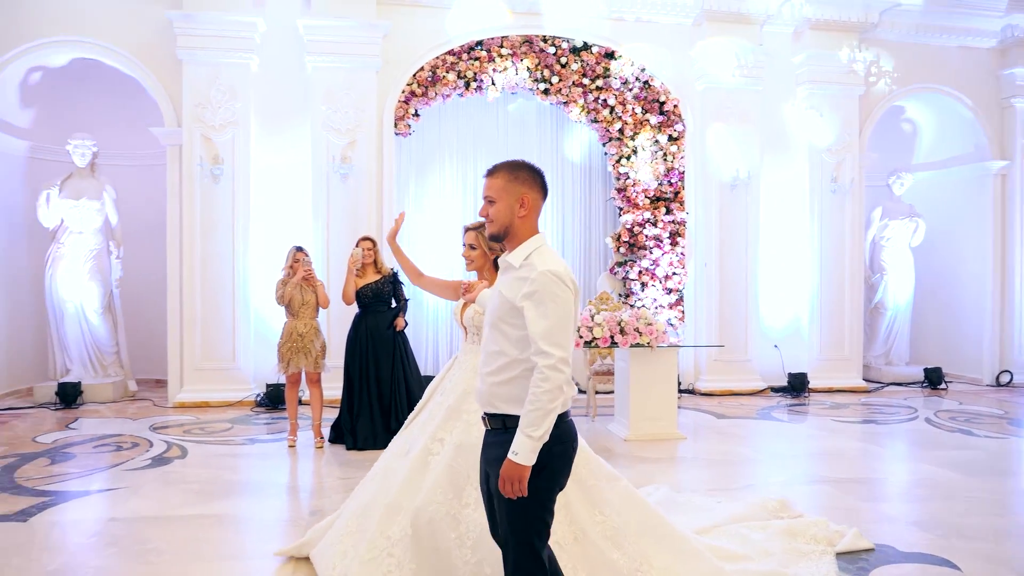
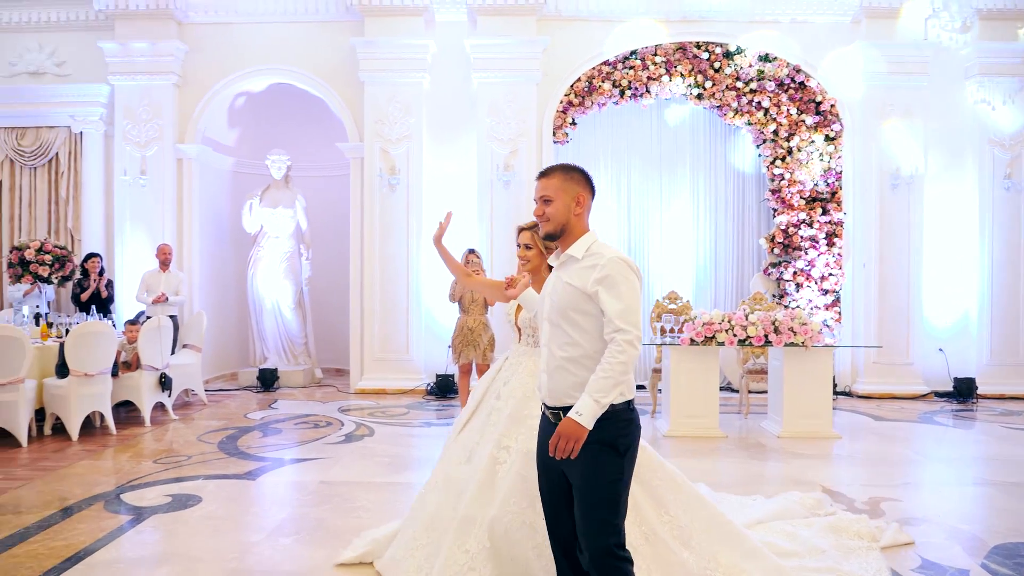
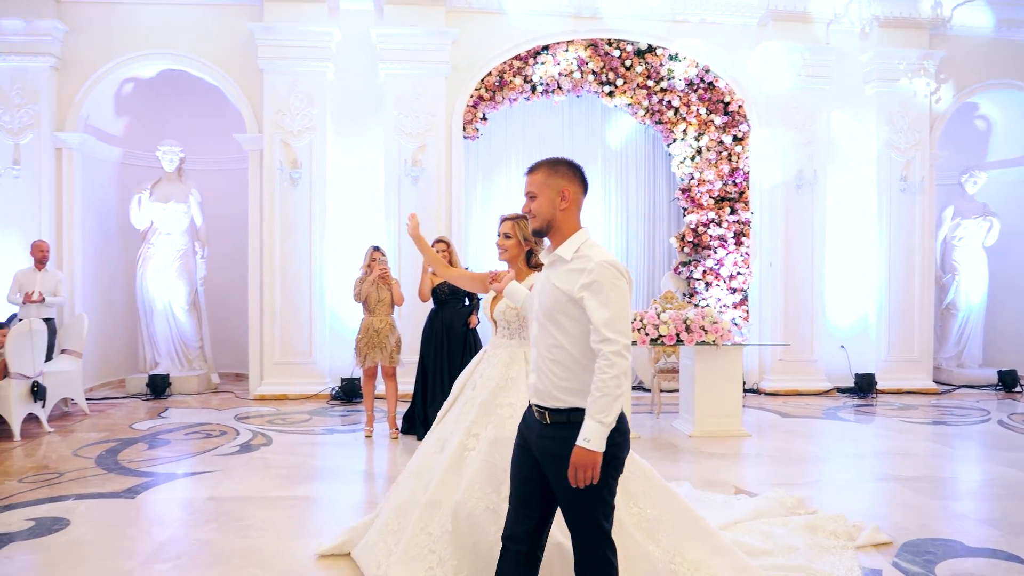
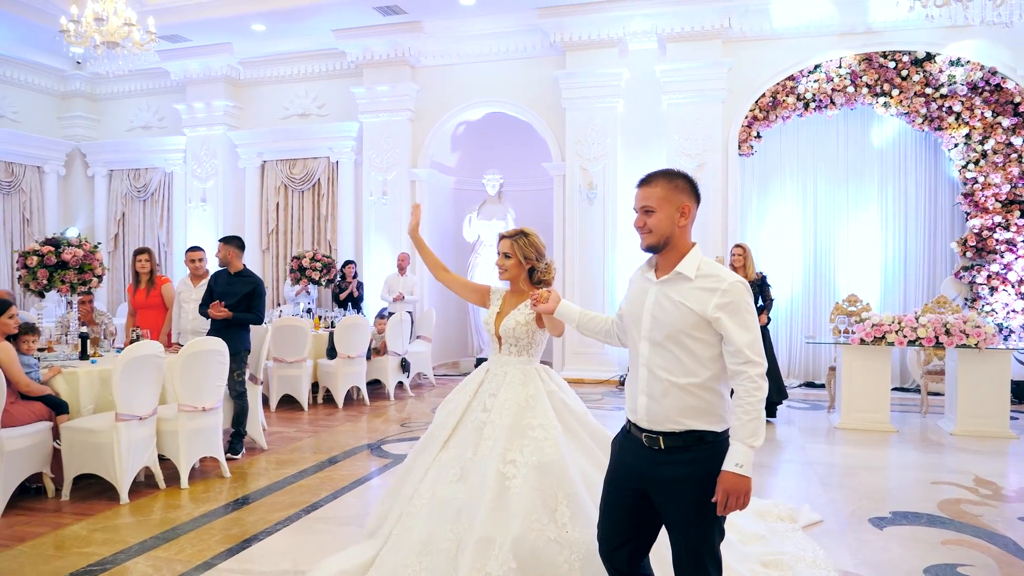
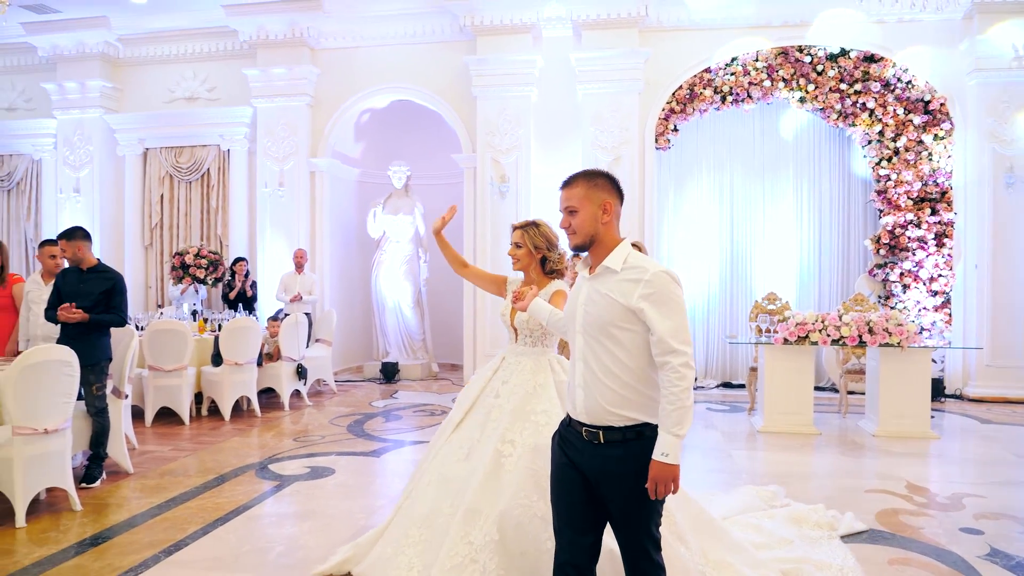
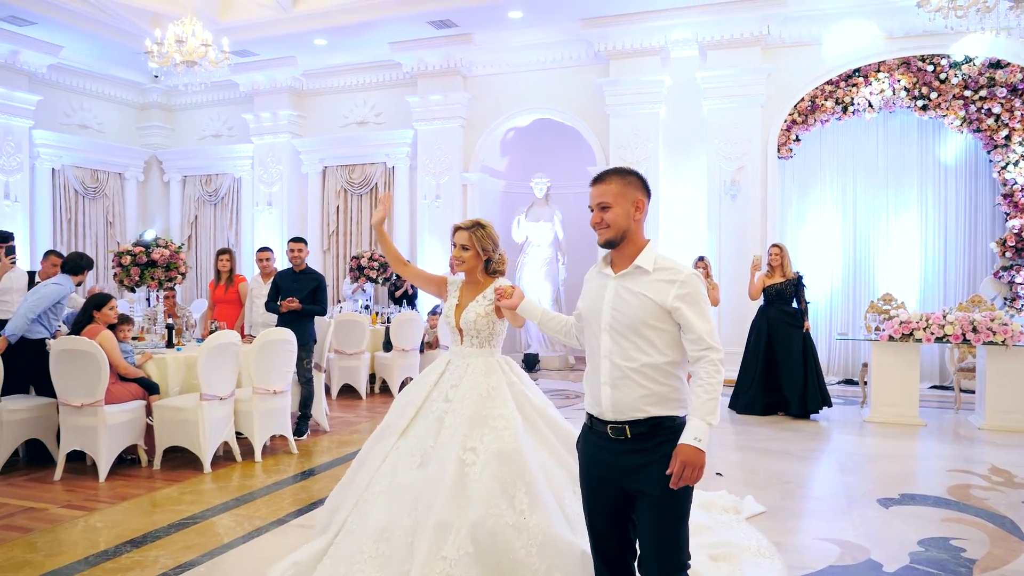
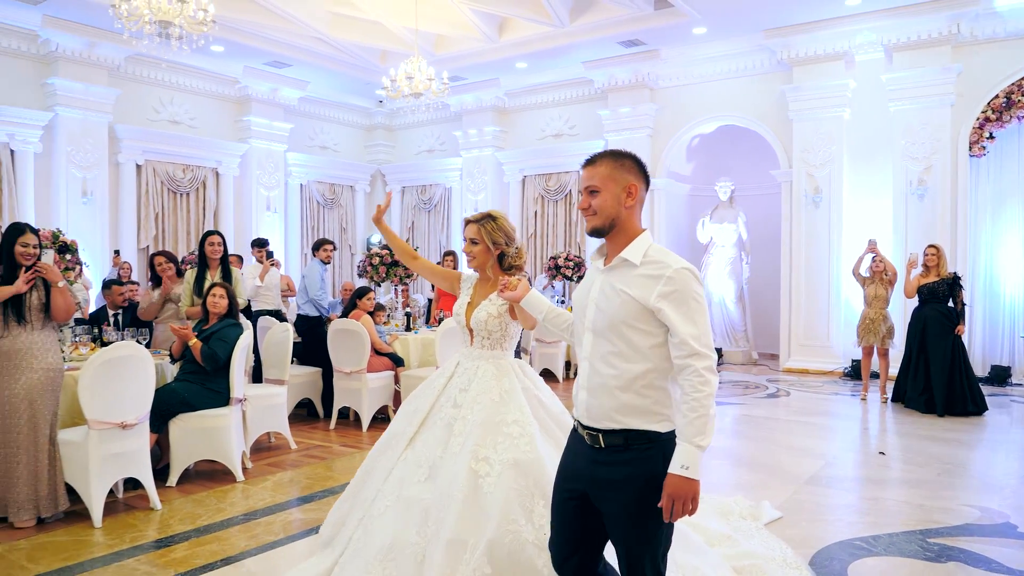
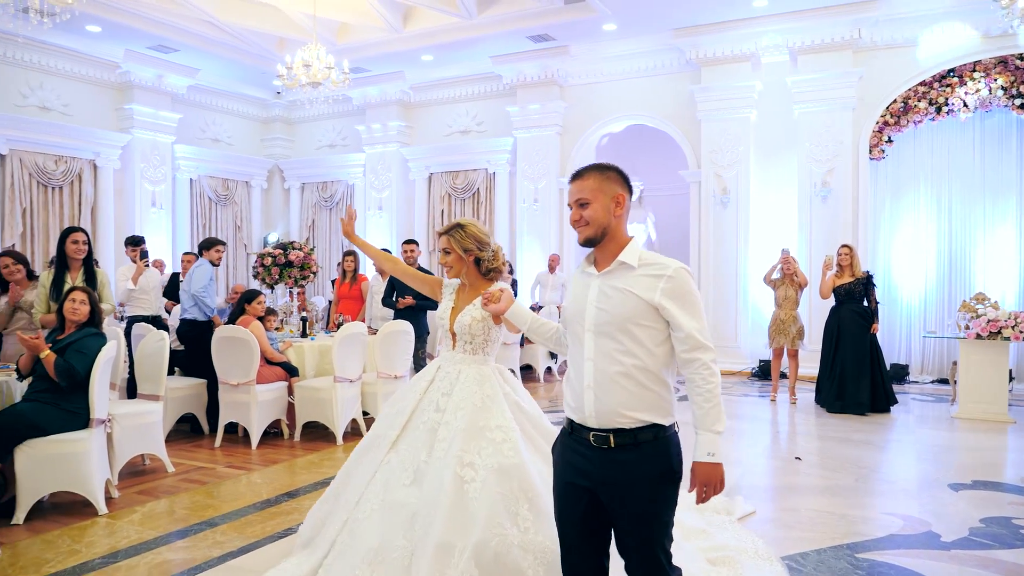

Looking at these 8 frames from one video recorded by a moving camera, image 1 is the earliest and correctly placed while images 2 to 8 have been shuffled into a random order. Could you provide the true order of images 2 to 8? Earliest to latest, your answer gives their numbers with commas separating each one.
3, 2, 5, 4, 6, 8, 7
